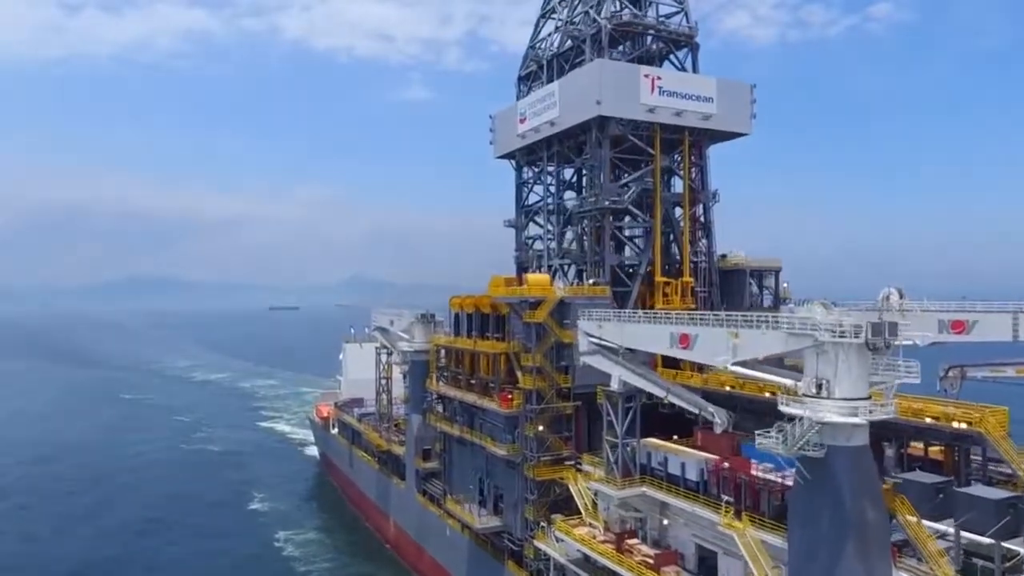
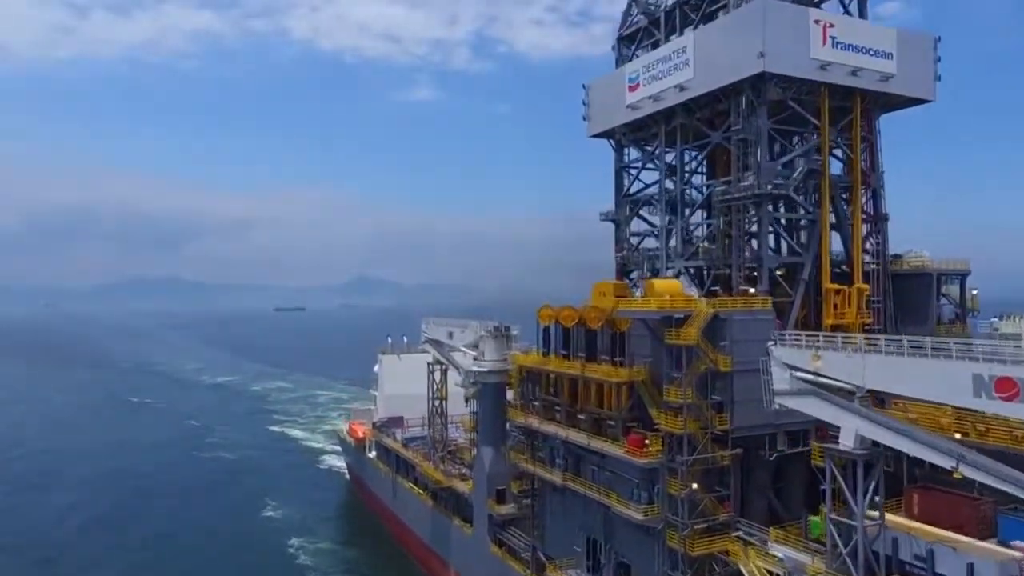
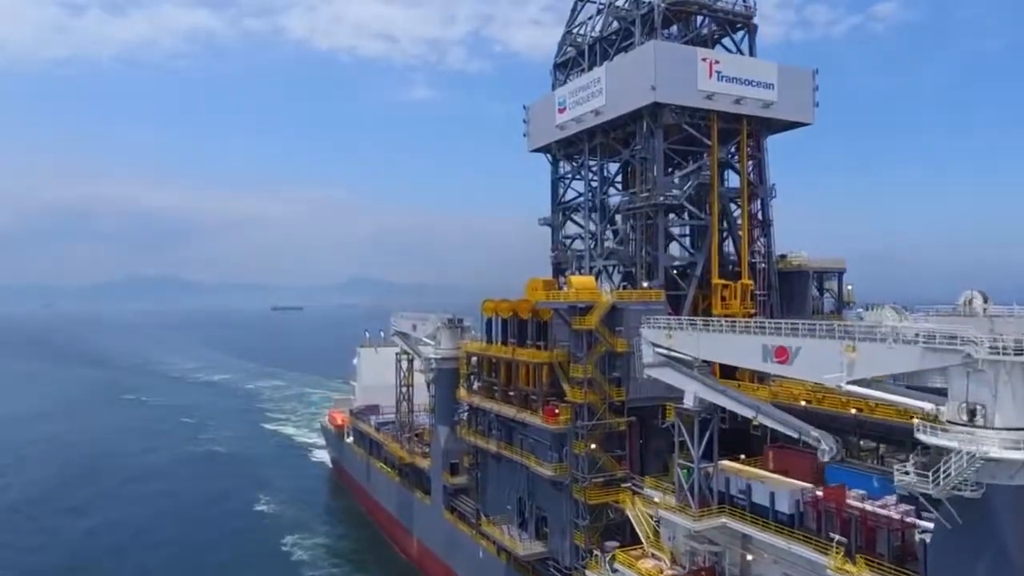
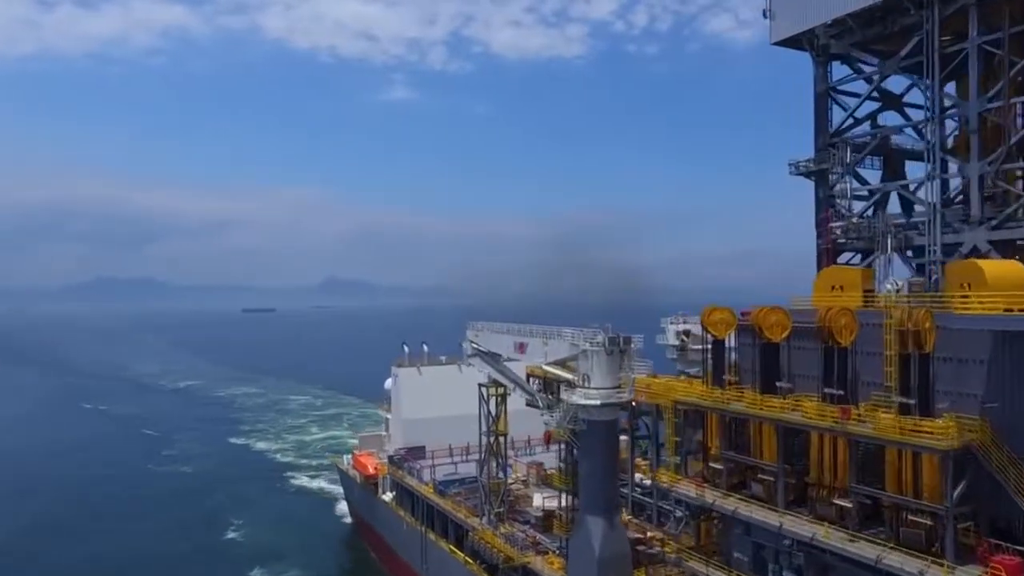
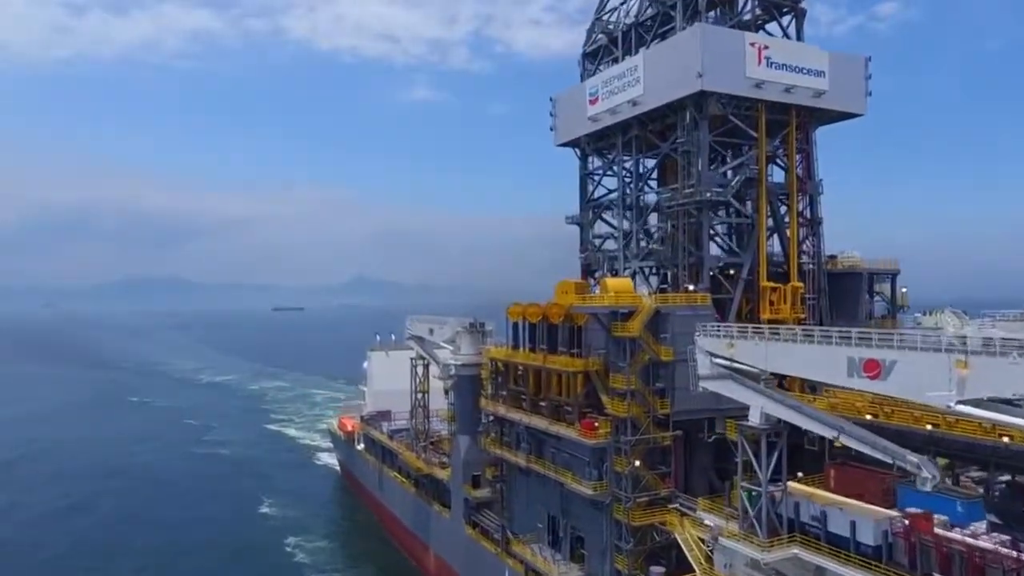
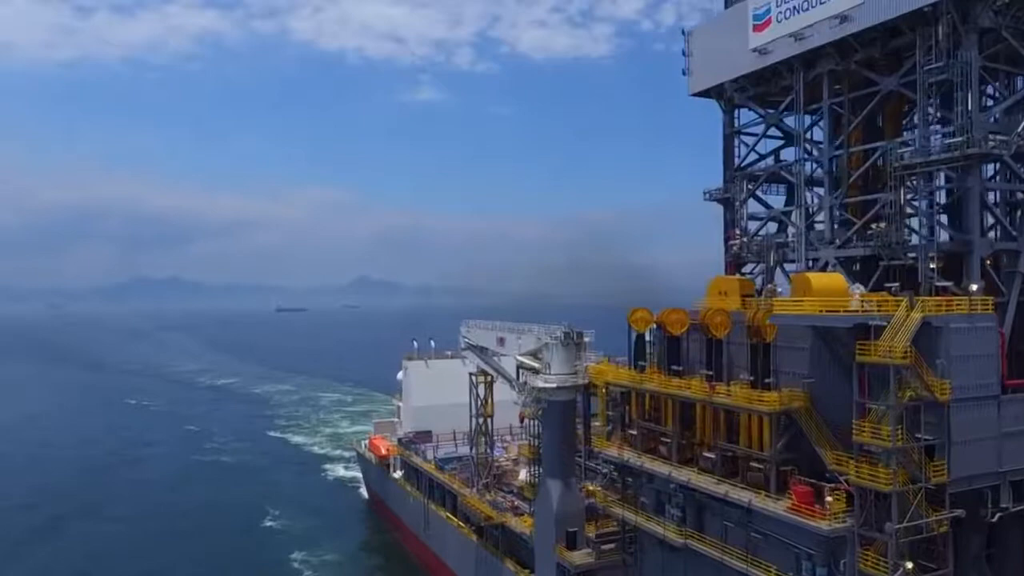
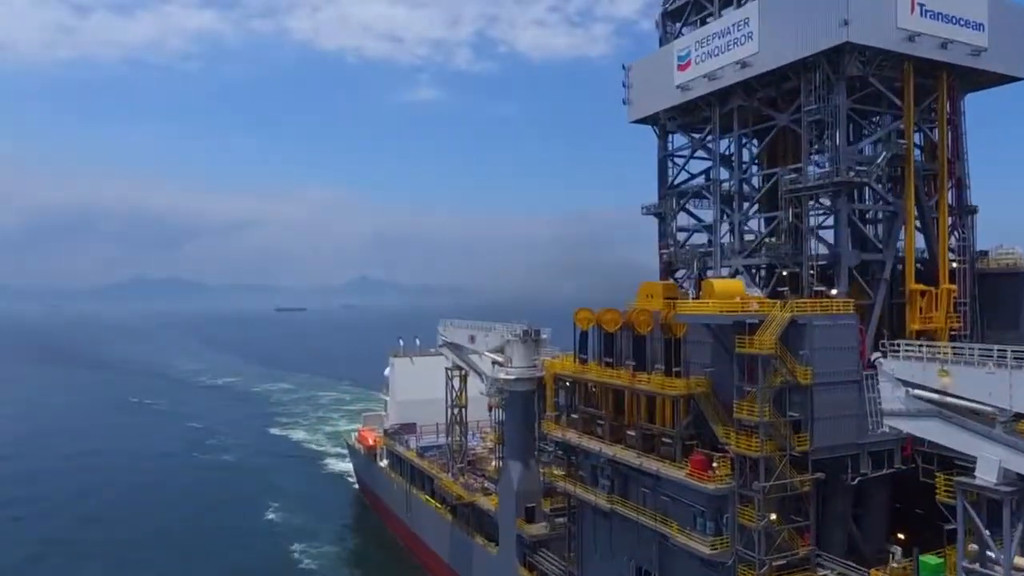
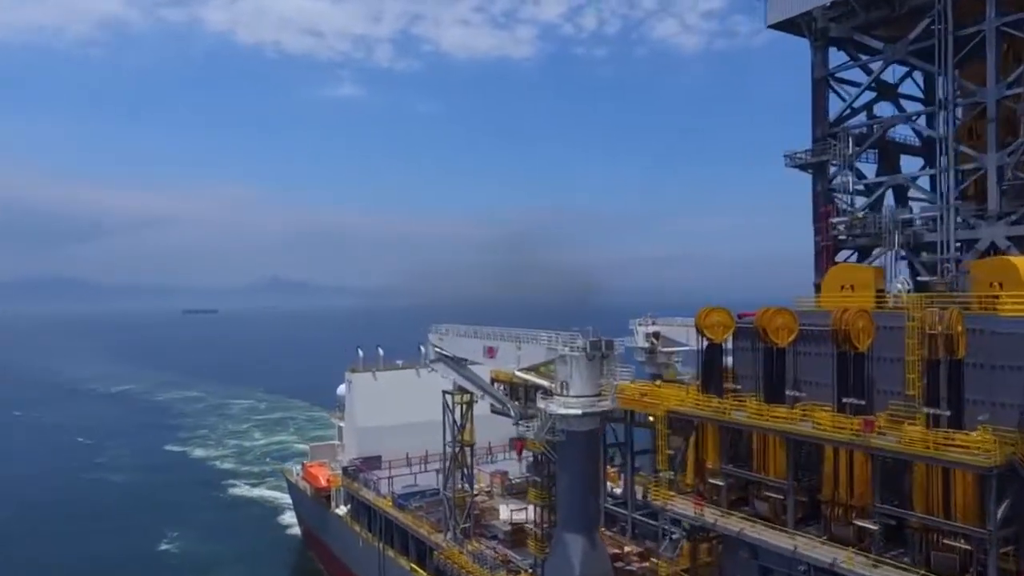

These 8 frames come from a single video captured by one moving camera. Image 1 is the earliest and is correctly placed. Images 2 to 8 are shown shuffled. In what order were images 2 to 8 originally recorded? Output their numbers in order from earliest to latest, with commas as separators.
3, 5, 2, 7, 6, 4, 8
